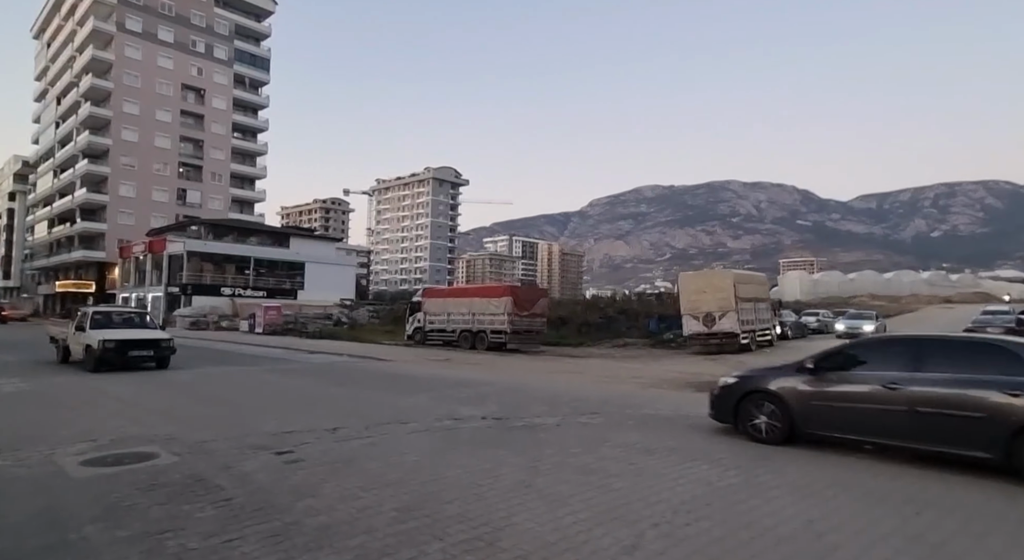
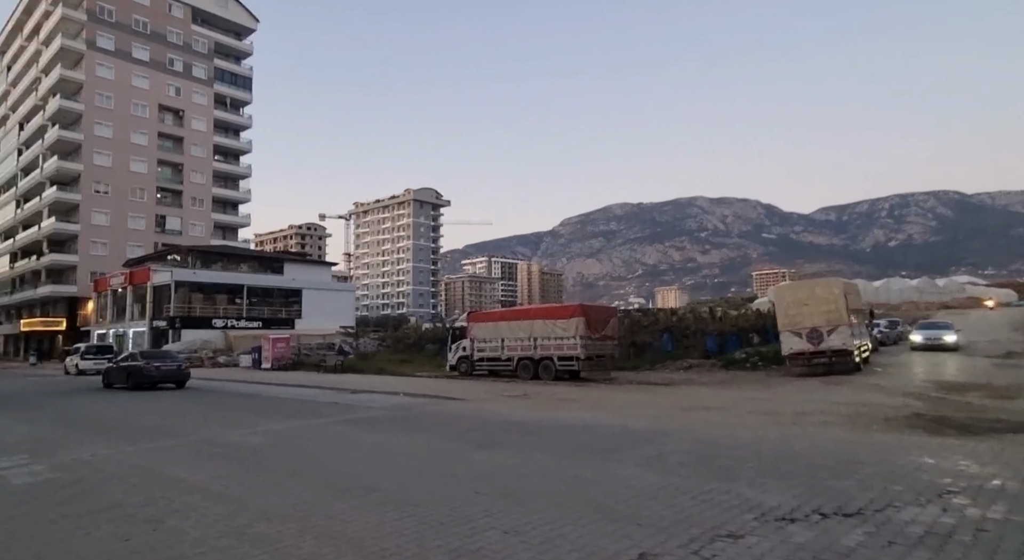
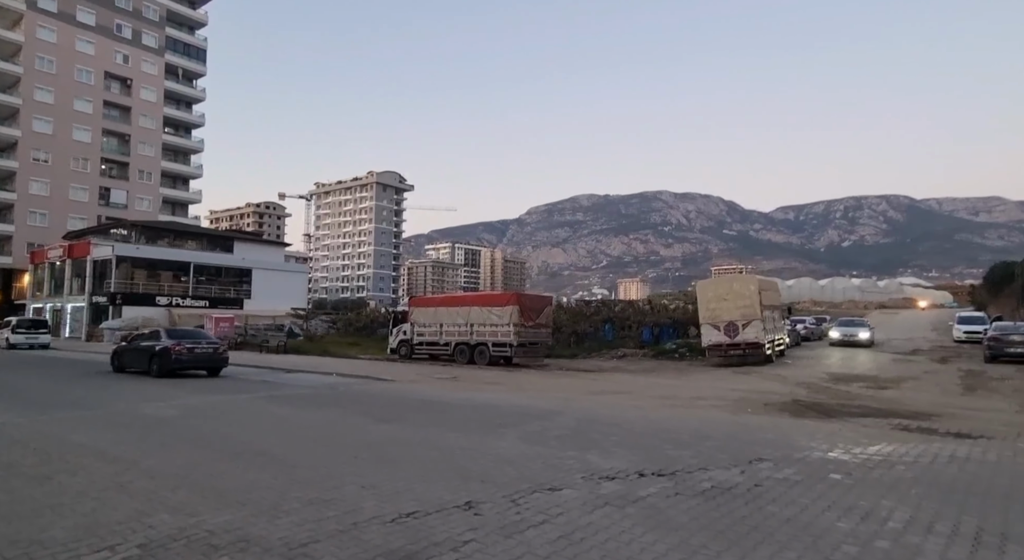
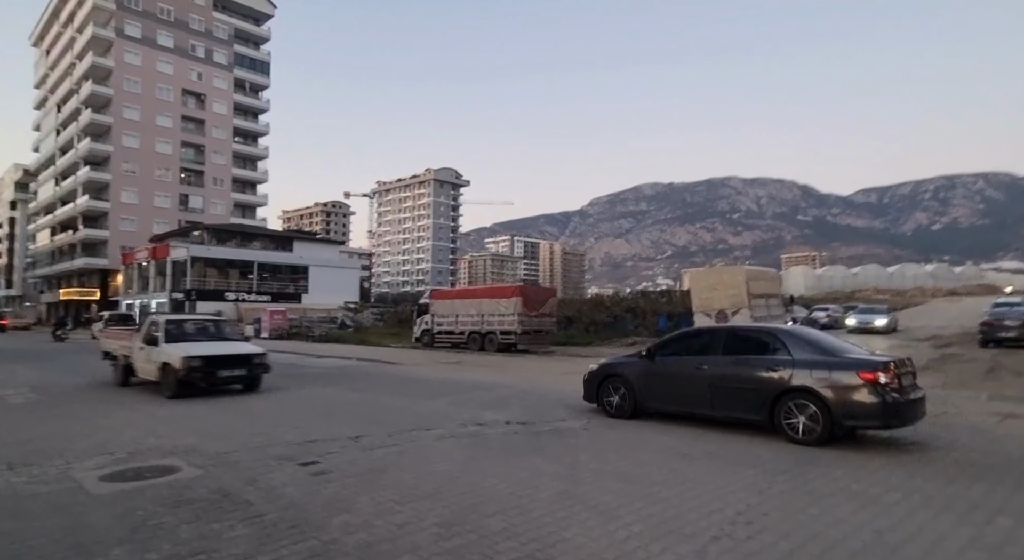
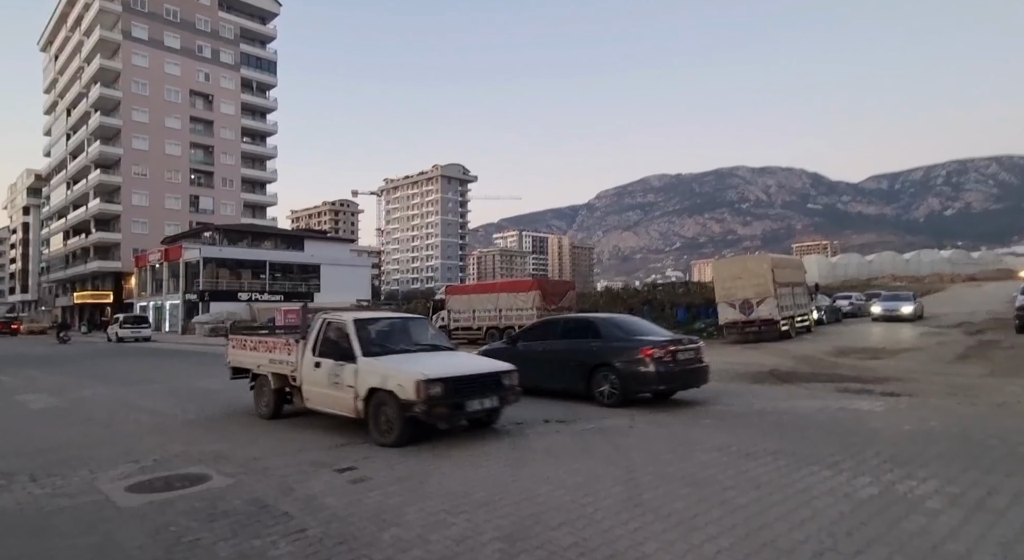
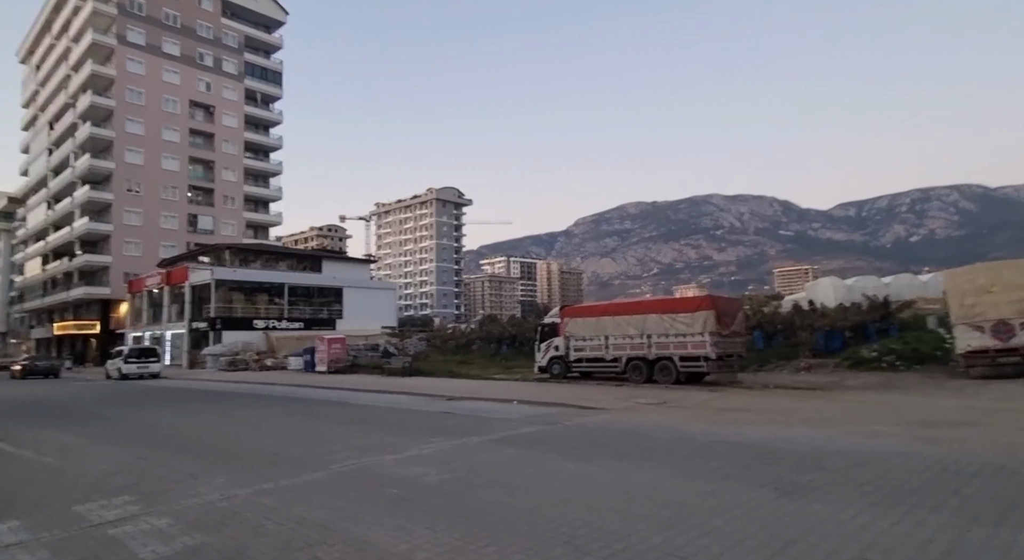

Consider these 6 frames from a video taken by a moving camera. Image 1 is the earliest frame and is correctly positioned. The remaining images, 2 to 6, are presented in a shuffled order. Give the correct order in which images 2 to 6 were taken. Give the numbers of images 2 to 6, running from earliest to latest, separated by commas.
4, 5, 3, 2, 6
